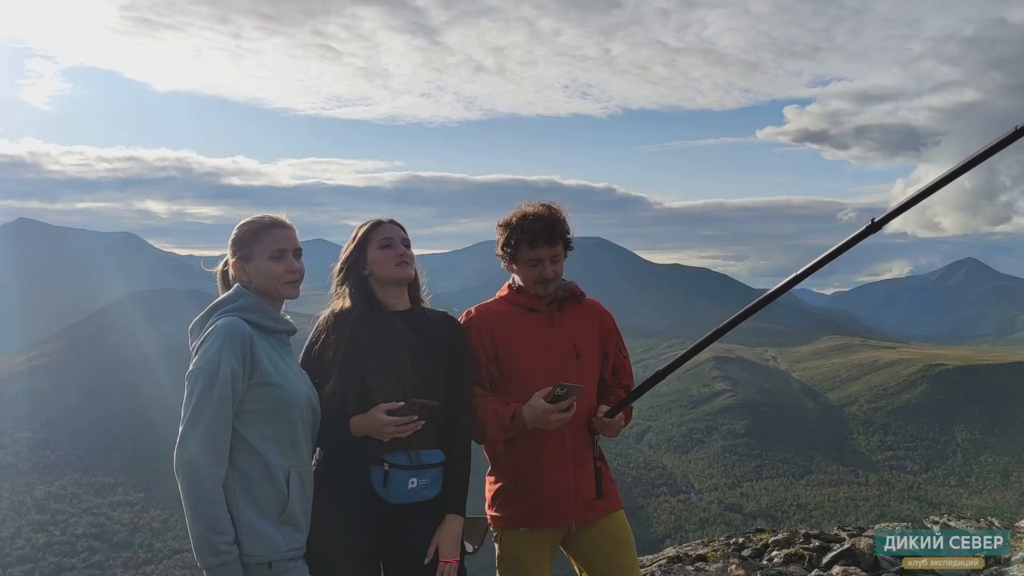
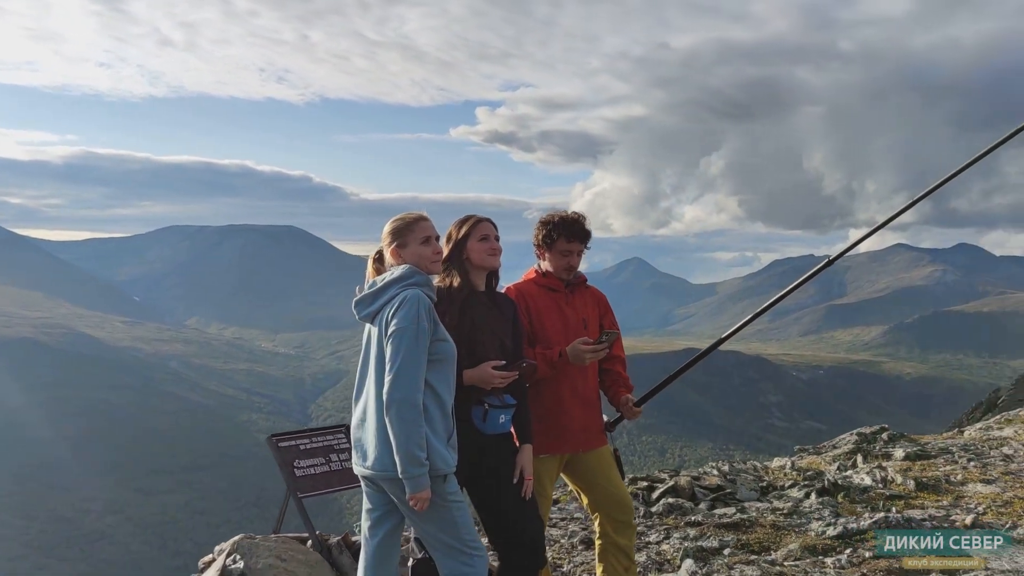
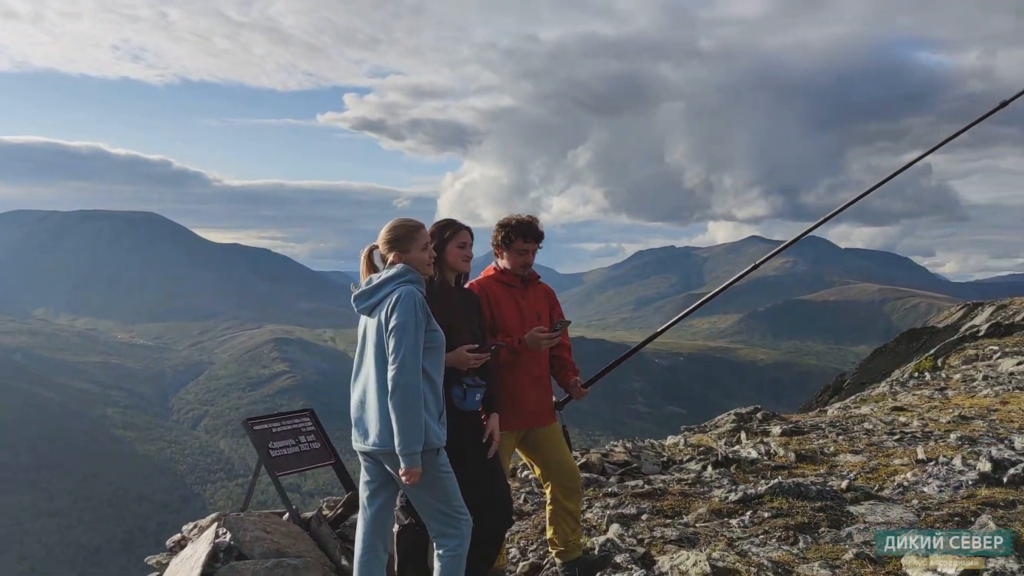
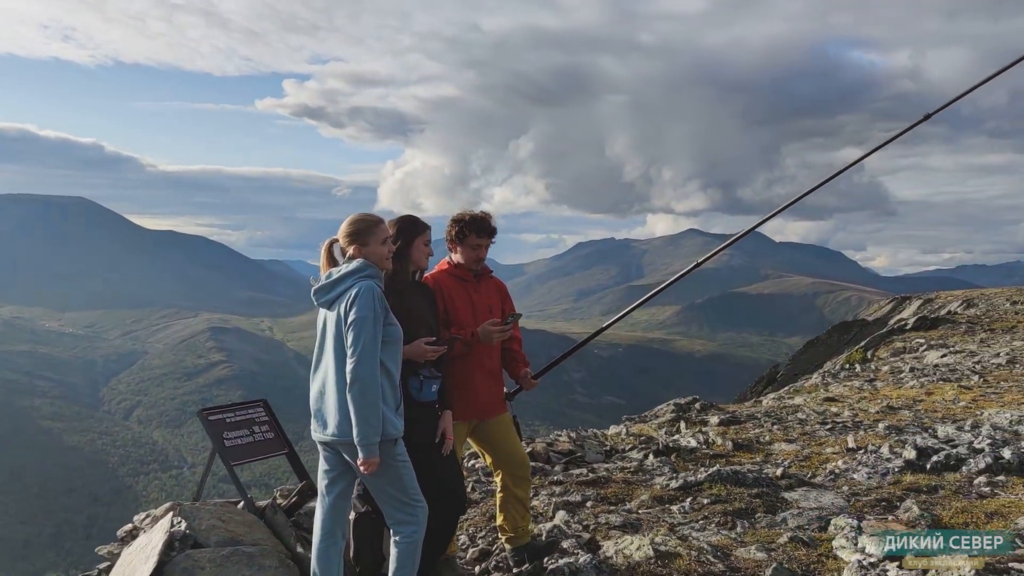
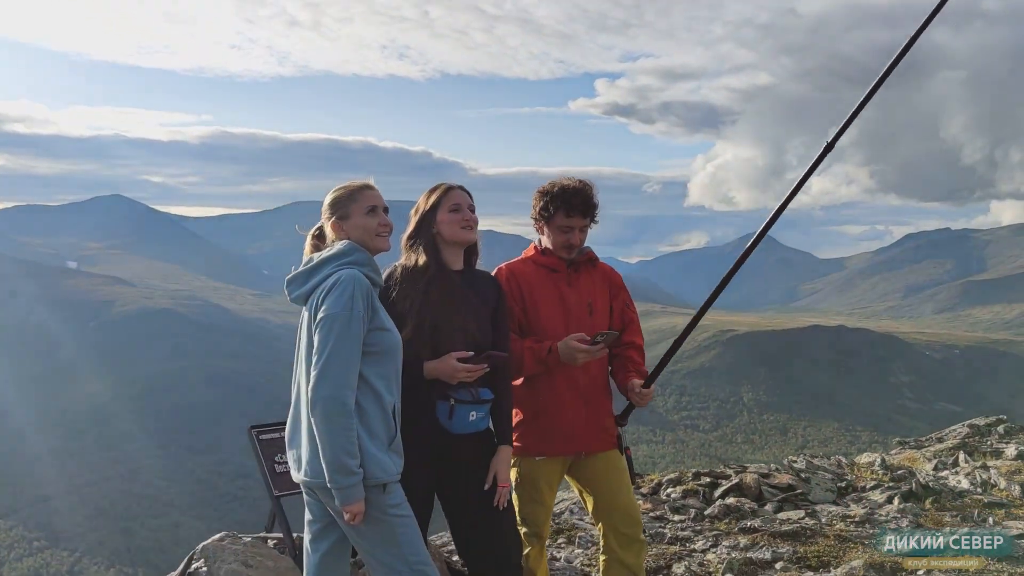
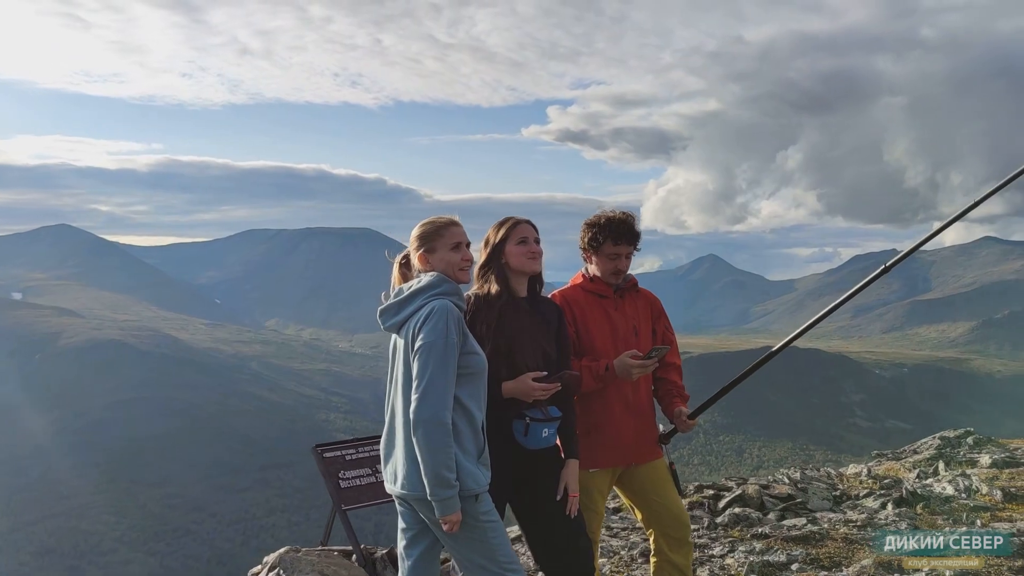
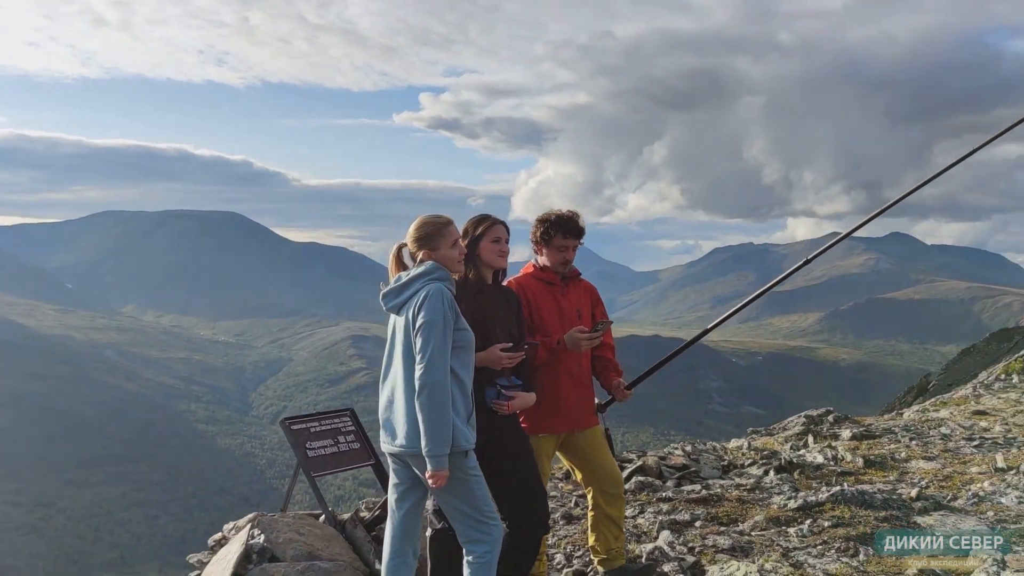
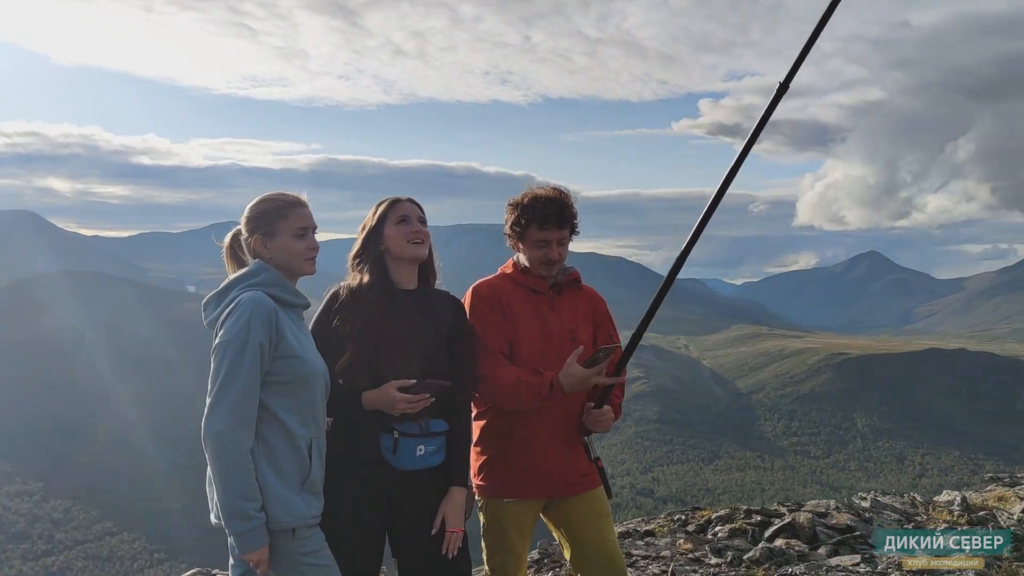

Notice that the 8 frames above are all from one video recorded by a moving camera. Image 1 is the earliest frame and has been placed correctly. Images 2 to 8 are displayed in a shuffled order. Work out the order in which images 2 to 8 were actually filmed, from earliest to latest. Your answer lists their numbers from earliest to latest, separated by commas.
8, 5, 6, 2, 7, 3, 4
